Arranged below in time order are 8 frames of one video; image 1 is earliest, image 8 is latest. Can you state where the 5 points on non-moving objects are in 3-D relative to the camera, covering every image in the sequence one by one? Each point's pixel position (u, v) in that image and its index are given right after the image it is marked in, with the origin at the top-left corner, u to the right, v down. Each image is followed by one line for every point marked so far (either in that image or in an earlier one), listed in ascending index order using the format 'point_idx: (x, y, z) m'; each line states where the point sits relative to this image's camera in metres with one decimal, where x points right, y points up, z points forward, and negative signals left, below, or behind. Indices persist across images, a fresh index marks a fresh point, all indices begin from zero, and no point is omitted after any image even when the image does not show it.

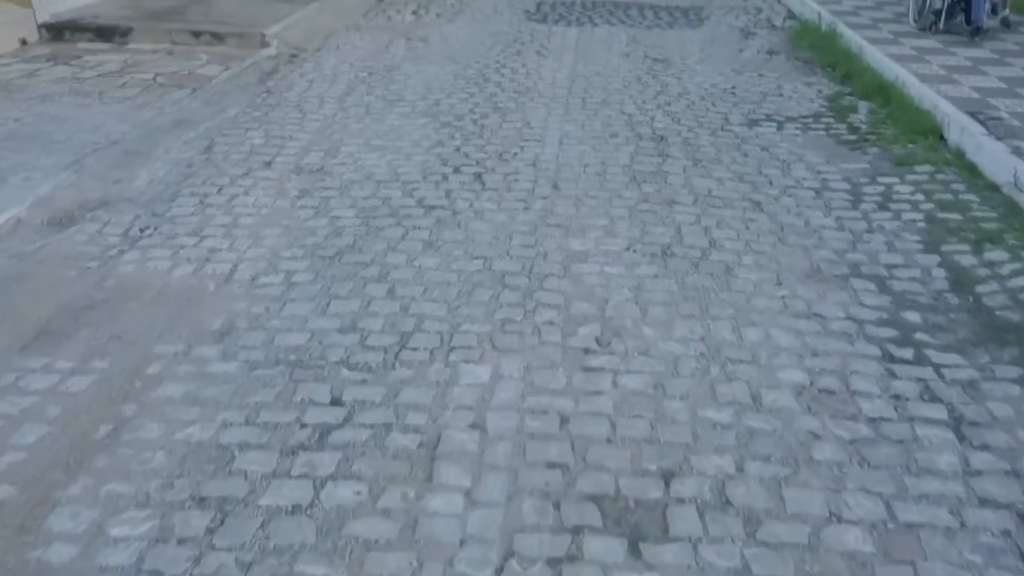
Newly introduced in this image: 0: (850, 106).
0: (+3.4, +1.9, +8.3) m
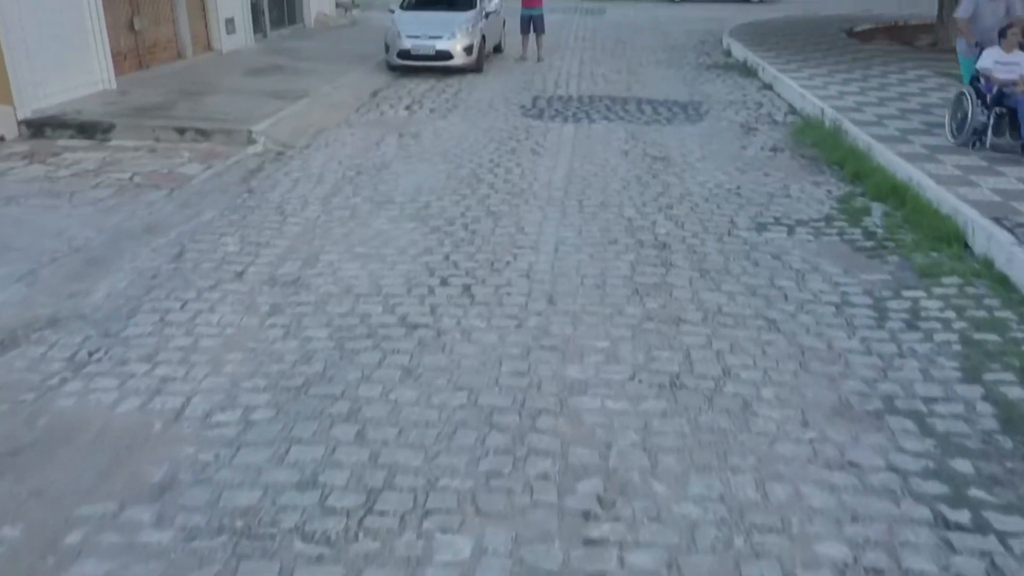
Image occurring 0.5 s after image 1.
0: (+3.4, +0.8, +7.9) m
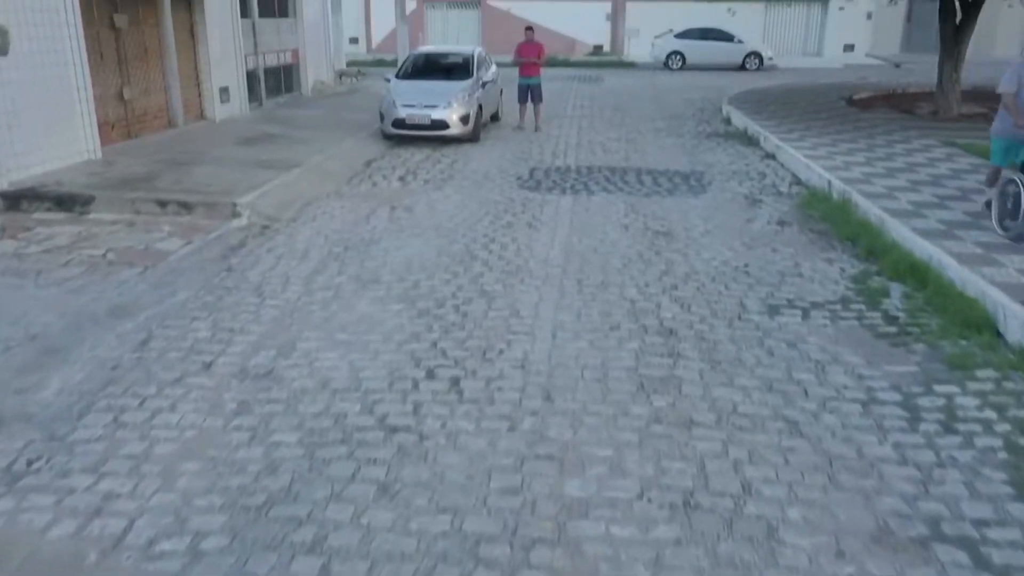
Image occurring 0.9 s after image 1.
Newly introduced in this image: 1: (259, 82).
0: (+3.3, 0.0, +7.4) m
1: (-5.8, +4.7, +18.7) m
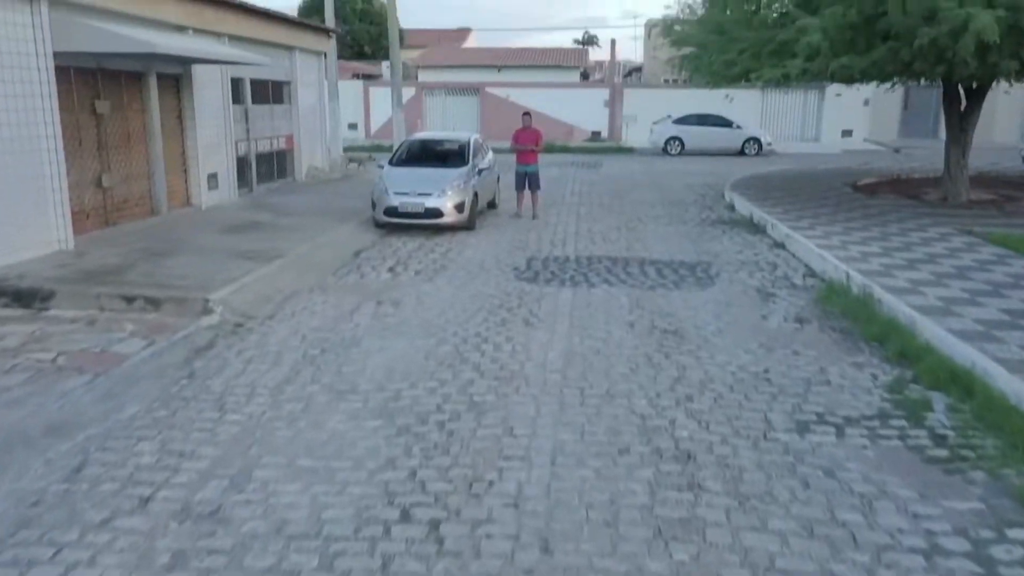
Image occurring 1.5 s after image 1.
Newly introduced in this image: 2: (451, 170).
0: (+3.3, -0.9, +6.5) m
1: (-5.8, +2.7, +18.3) m
2: (-1.1, +2.1, +14.5) m
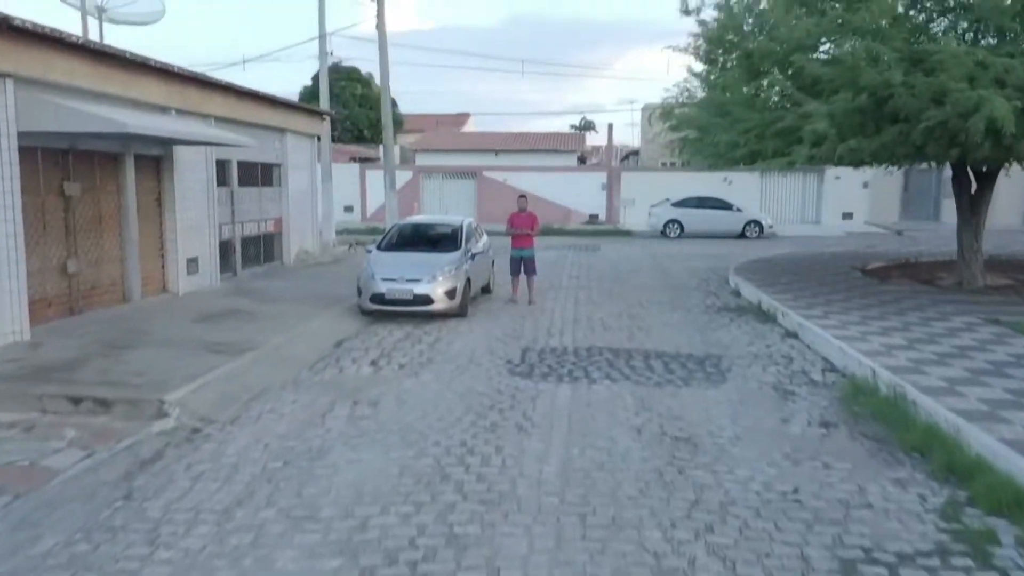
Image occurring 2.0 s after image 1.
0: (+3.2, -1.6, +5.5) m
1: (-5.9, +0.8, +17.6) m
2: (-1.2, +0.6, +13.8) m
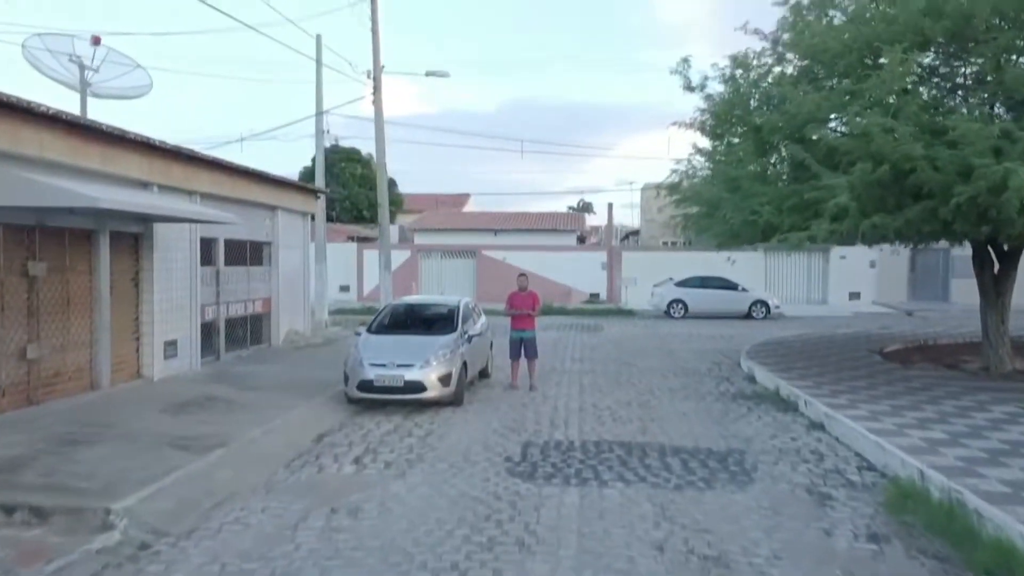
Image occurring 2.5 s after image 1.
0: (+3.2, -2.2, +4.4) m
1: (-6.0, -0.9, +16.6) m
2: (-1.2, -0.8, +12.8) m
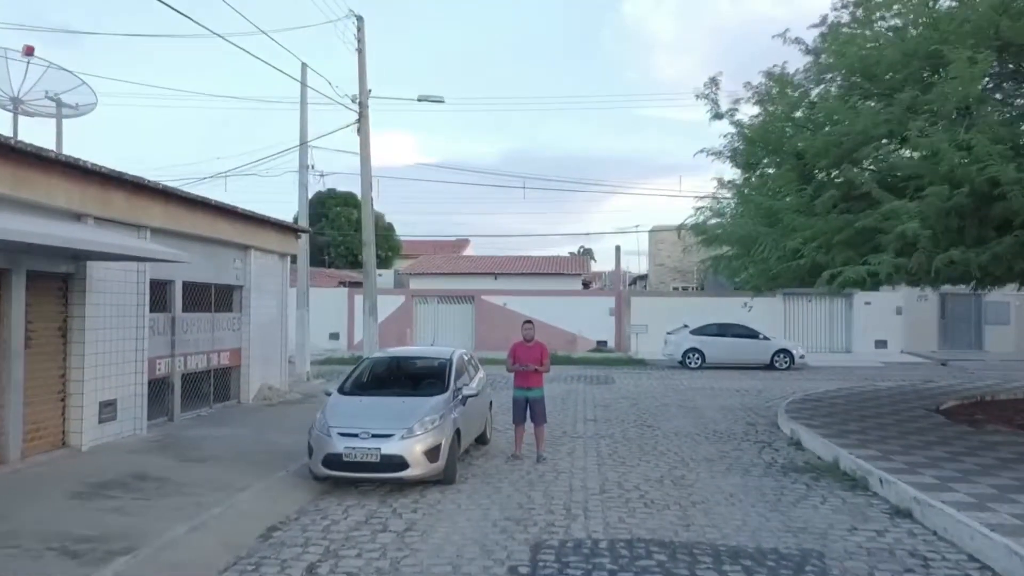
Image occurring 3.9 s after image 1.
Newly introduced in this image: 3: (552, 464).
0: (+3.2, -2.3, +2.0) m
1: (-5.9, -1.8, +14.3) m
2: (-1.1, -1.4, +10.5) m
3: (+0.6, -2.4, +11.3) m
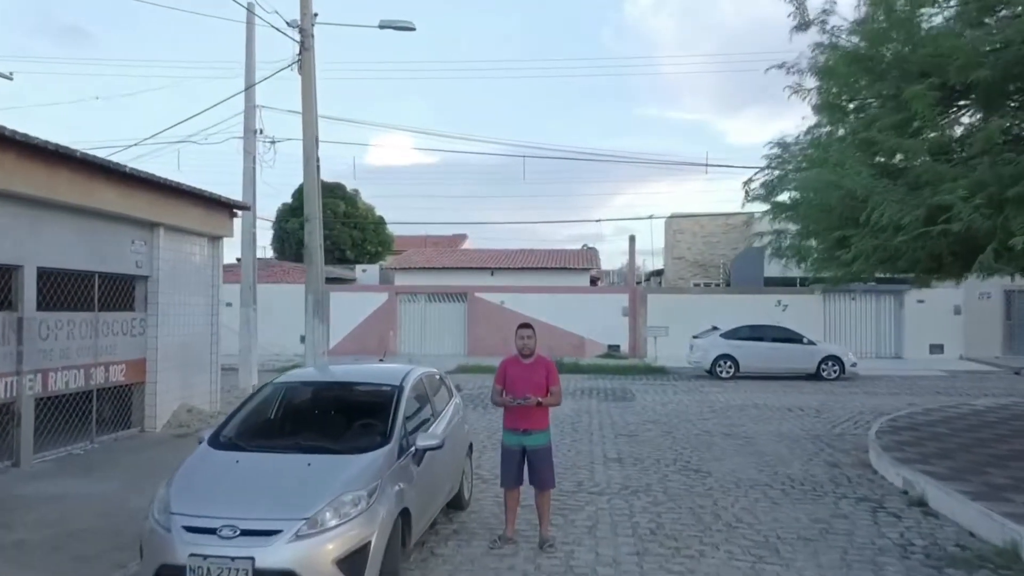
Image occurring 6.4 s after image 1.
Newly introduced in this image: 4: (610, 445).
0: (+3.1, -2.2, -2.3) m
1: (-6.0, -1.7, +10.0) m
2: (-1.2, -1.3, +6.2) m
3: (+0.4, -2.3, +7.1) m
4: (+1.4, -2.4, +12.3) m
